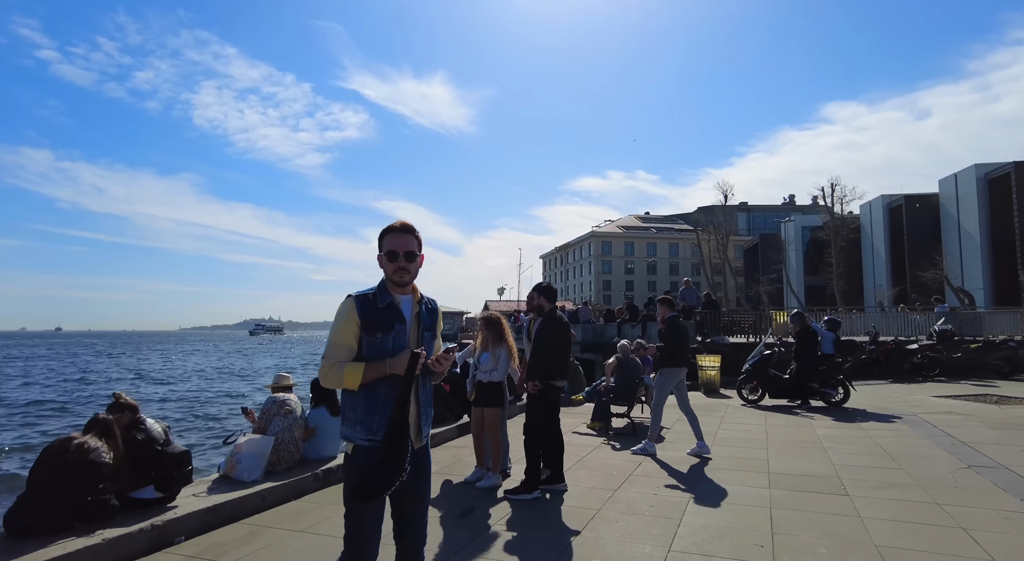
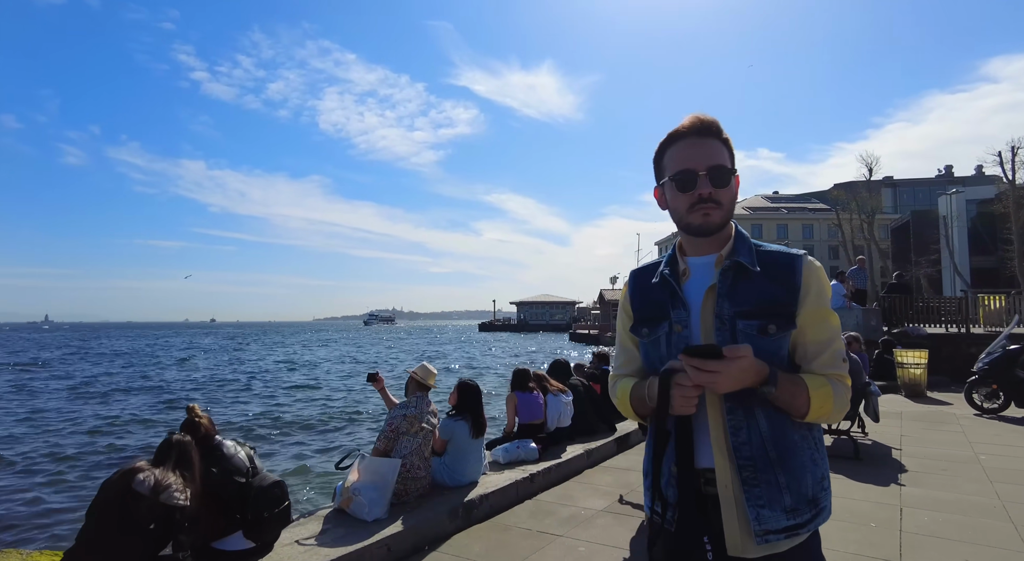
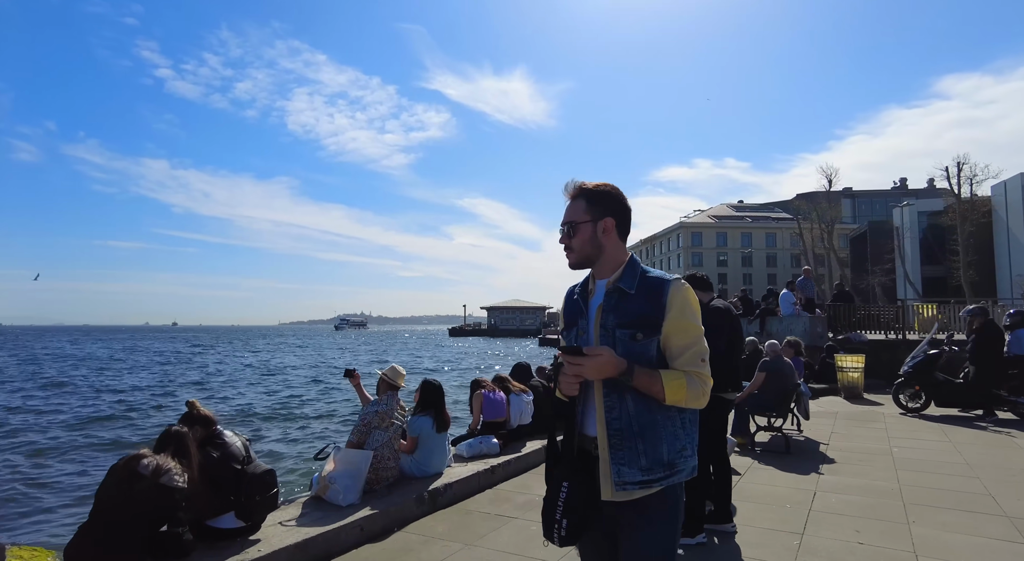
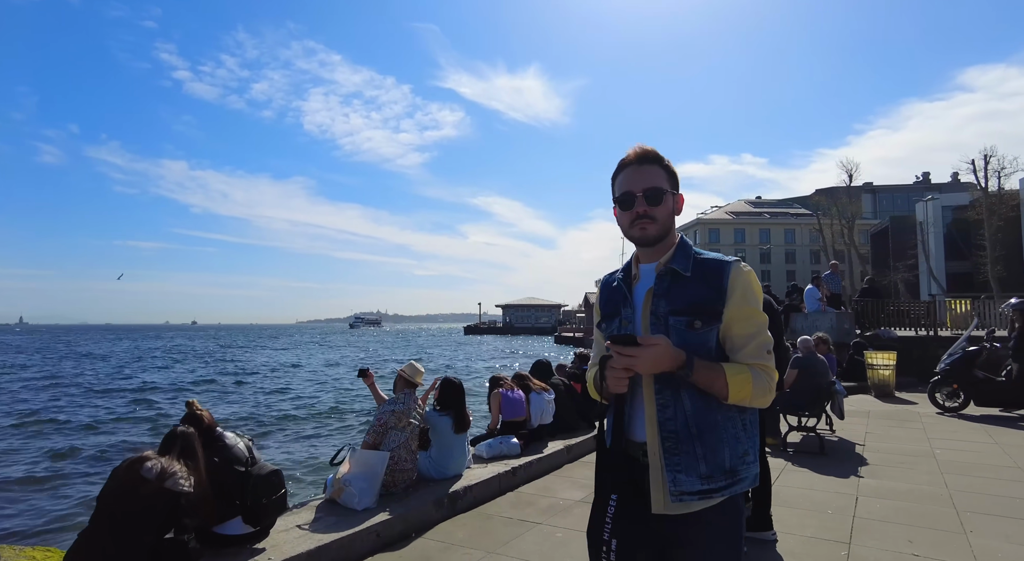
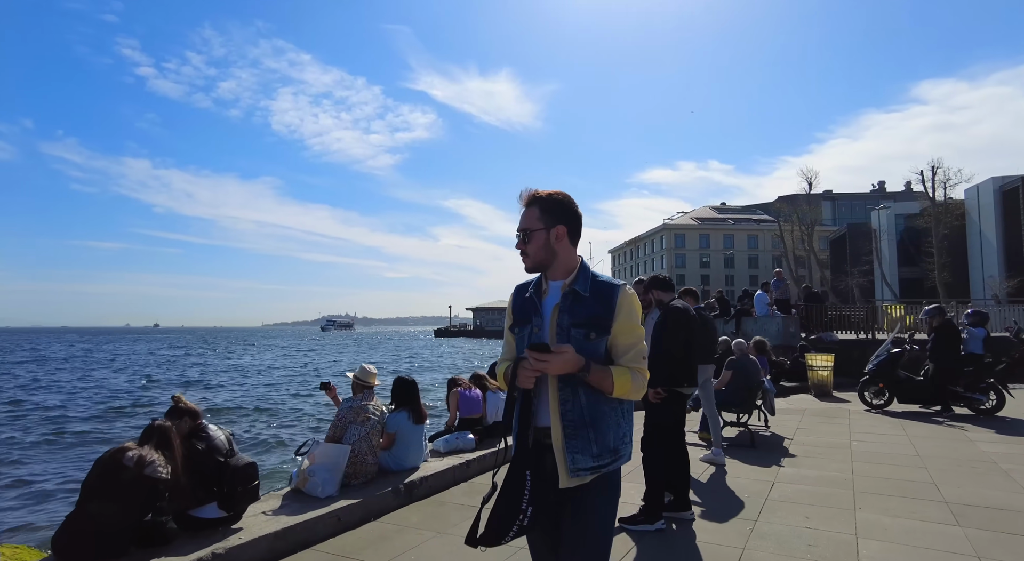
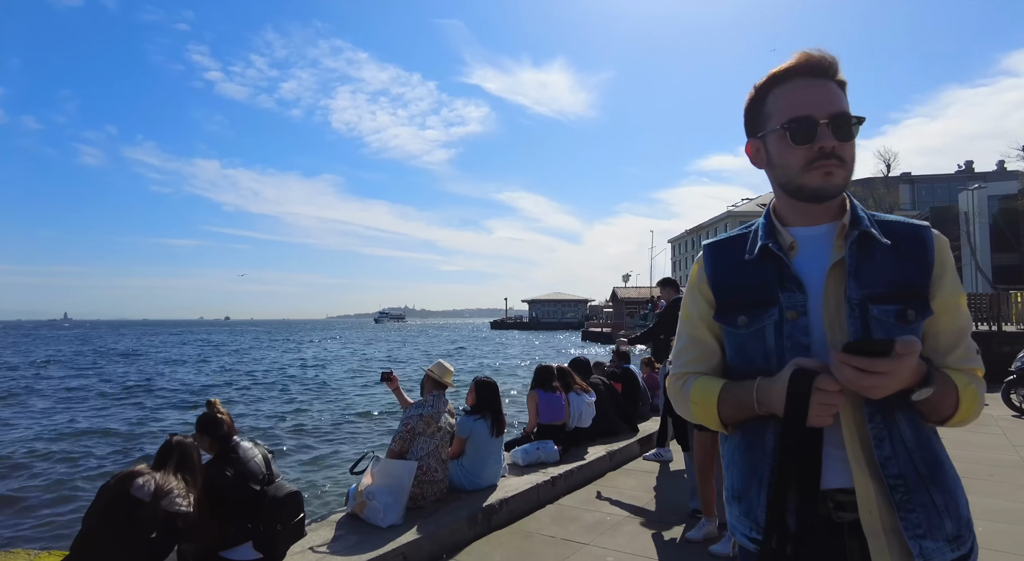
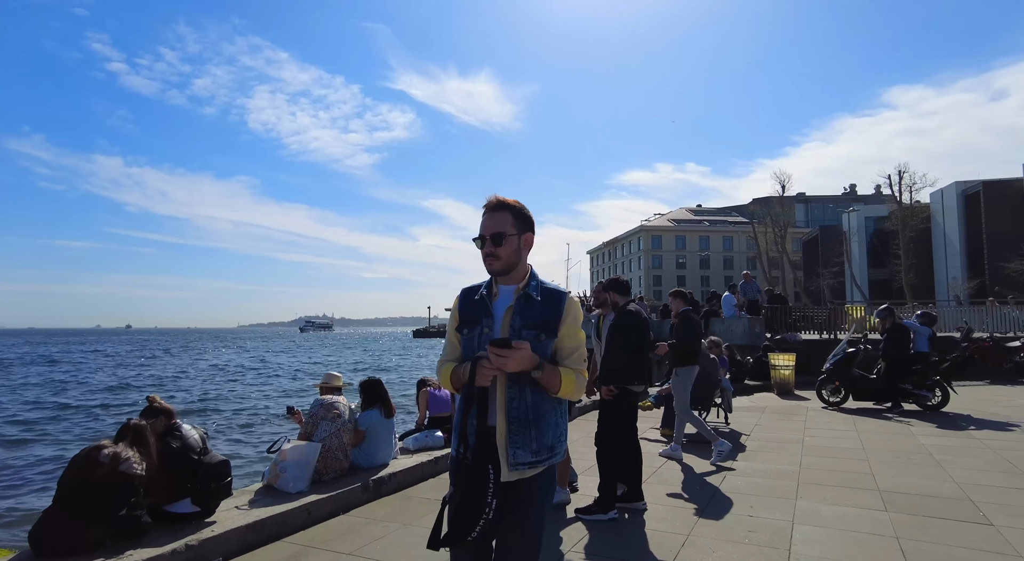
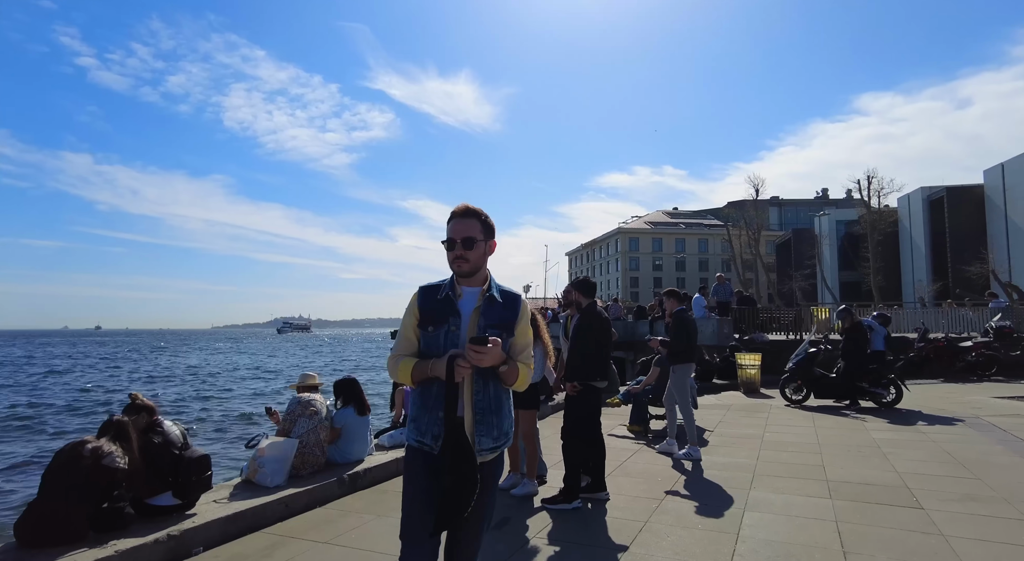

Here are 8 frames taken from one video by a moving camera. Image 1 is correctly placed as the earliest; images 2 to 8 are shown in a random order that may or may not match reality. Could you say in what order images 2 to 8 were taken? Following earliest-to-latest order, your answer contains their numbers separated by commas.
8, 7, 5, 3, 4, 2, 6
